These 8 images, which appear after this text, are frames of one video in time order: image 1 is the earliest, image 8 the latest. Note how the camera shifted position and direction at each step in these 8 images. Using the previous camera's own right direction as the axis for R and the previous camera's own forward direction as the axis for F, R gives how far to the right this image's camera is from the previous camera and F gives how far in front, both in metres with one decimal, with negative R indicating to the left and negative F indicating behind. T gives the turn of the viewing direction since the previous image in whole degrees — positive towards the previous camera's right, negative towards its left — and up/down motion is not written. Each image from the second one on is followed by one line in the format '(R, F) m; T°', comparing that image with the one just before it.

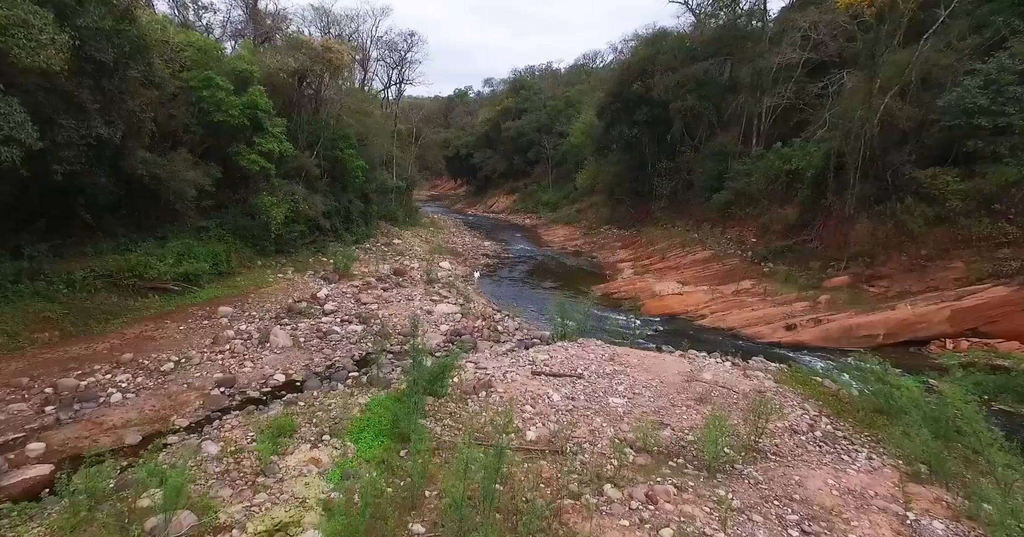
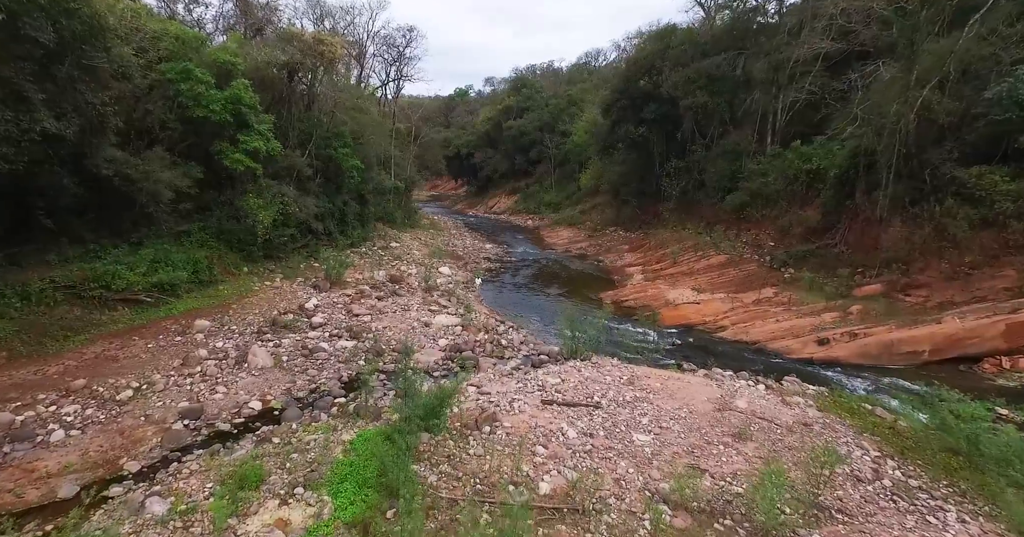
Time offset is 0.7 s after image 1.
(-0.1, +1.0) m; 0°
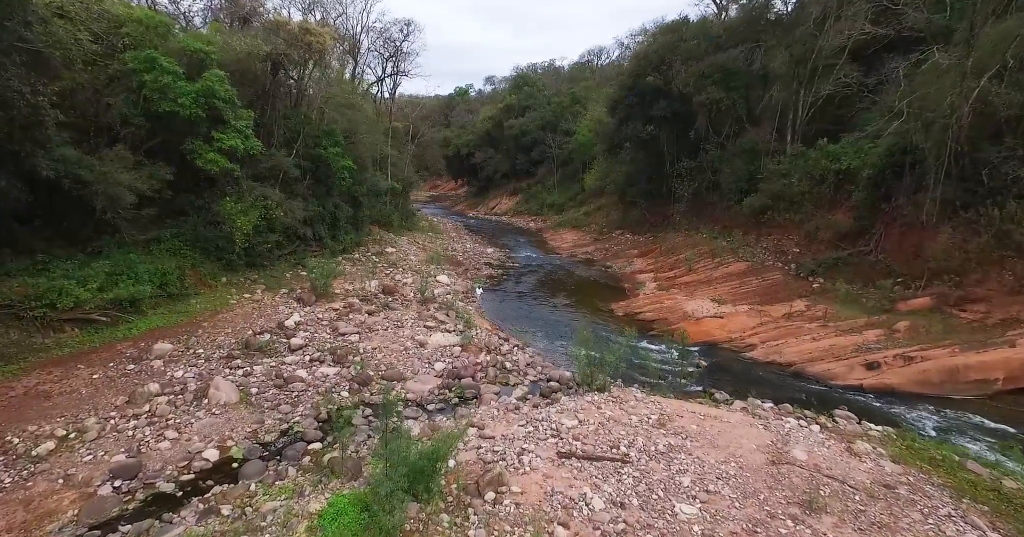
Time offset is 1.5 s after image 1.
(-0.1, +1.2) m; 0°
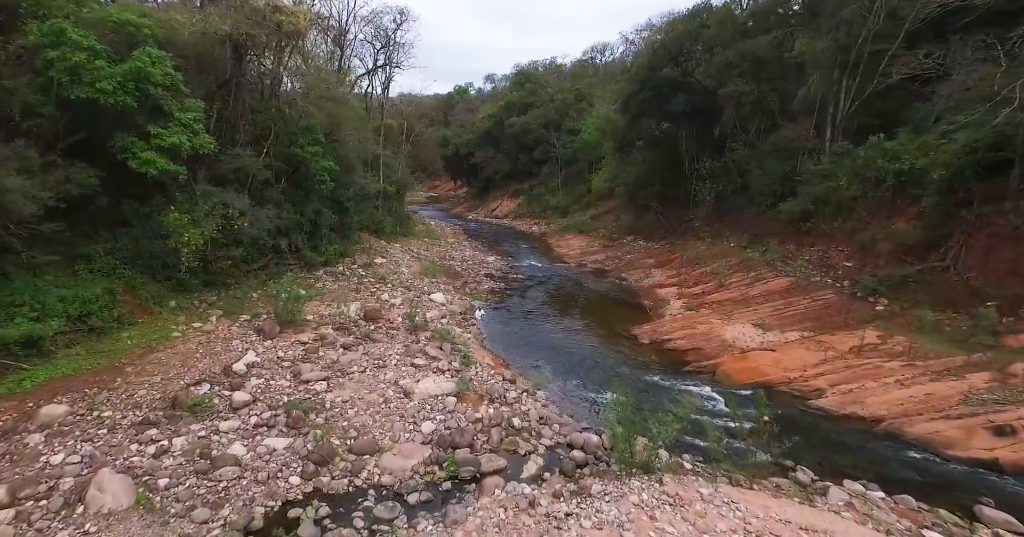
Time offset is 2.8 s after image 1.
(-0.1, +2.2) m; 0°
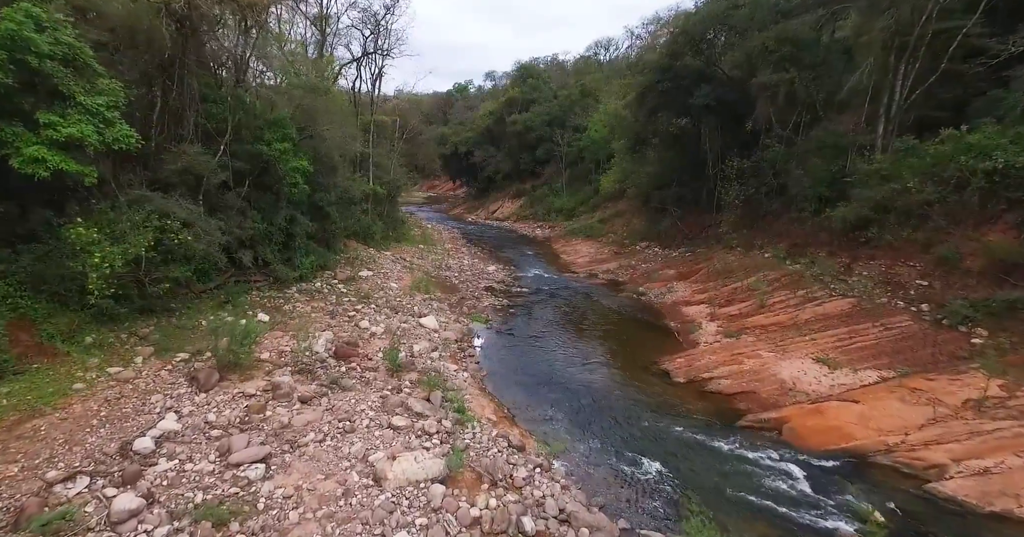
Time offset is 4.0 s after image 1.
(-0.1, +2.3) m; 0°
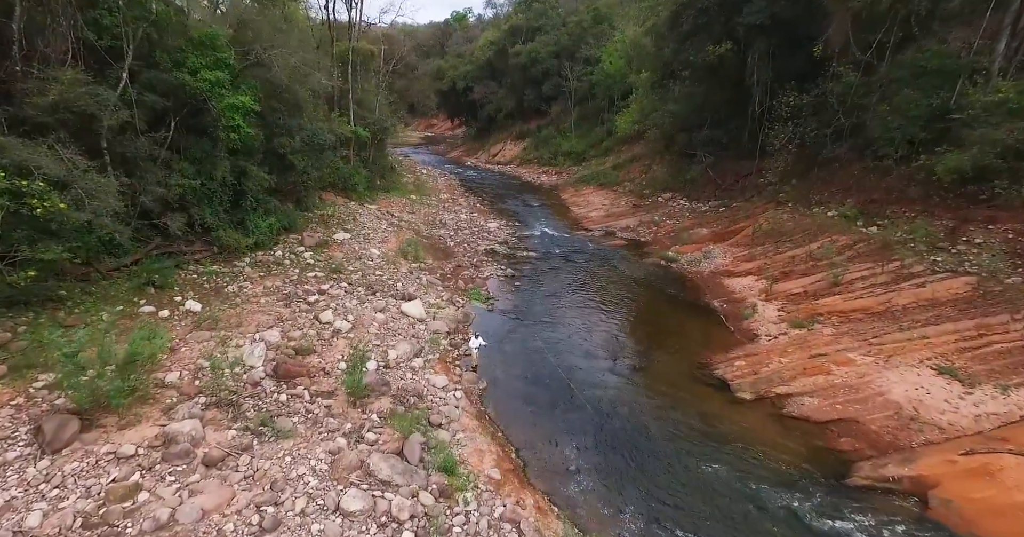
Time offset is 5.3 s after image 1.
(-0.1, +2.9) m; 0°
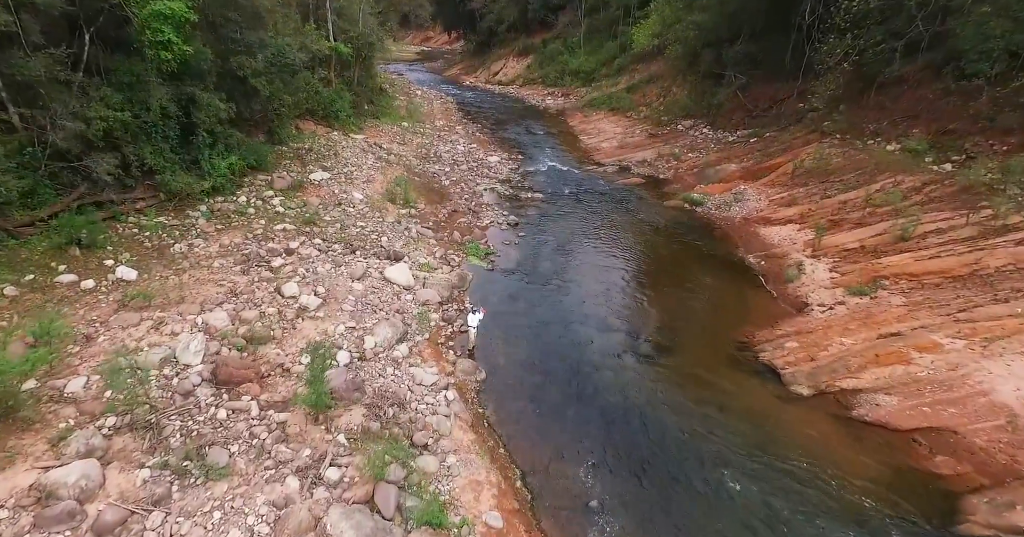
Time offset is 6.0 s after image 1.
(0.0, +1.7) m; 0°
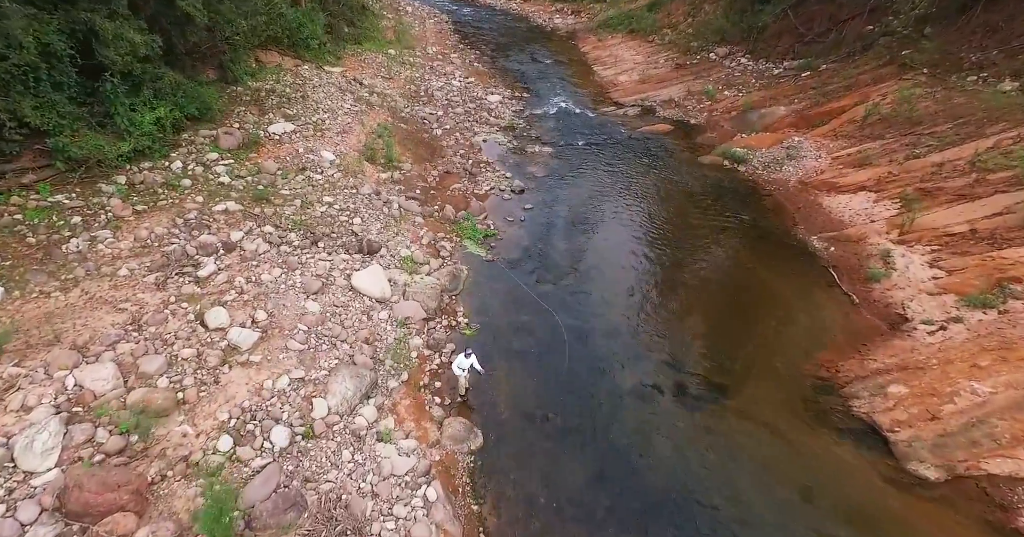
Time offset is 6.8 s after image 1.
(-0.1, +2.1) m; 0°
